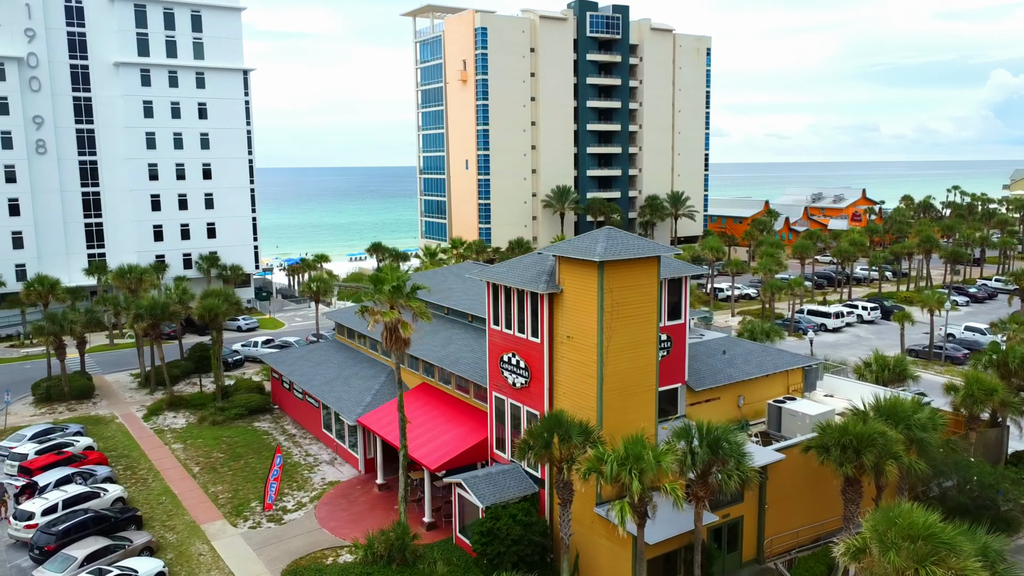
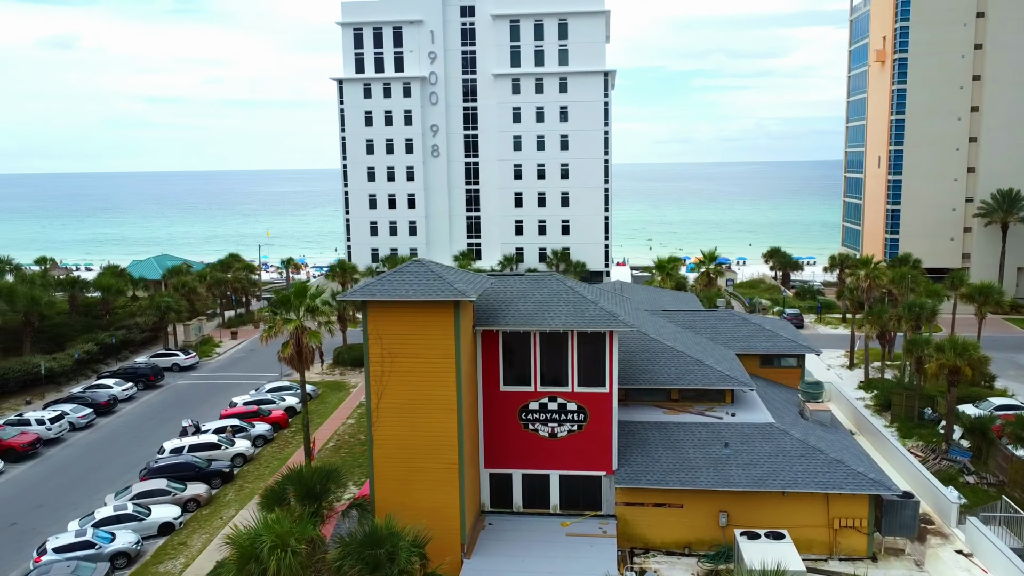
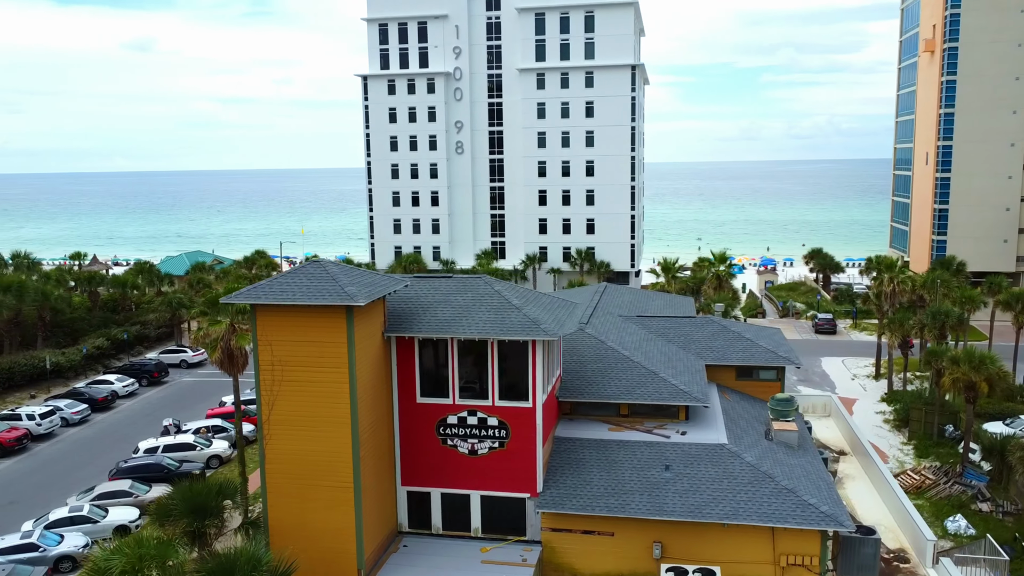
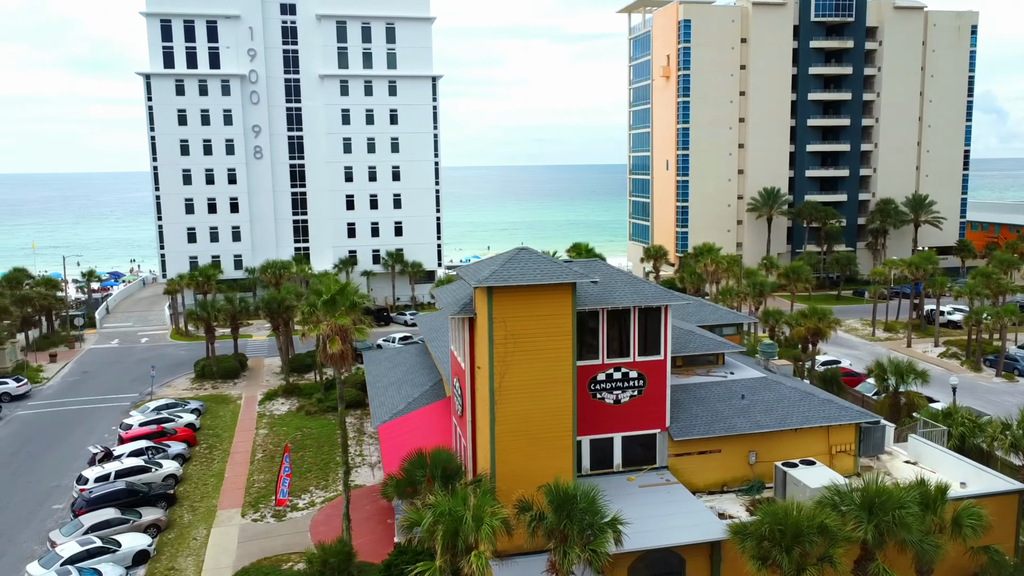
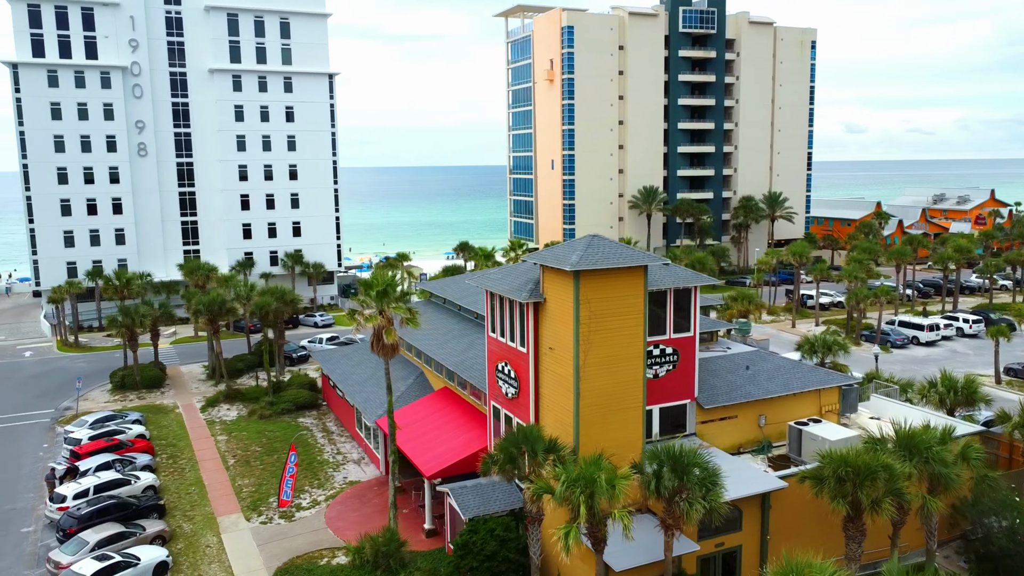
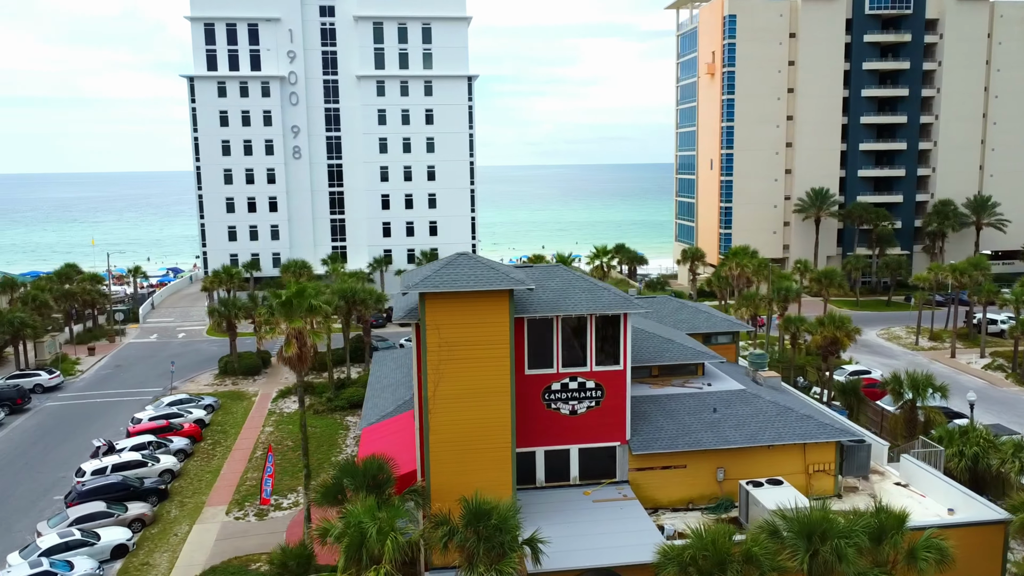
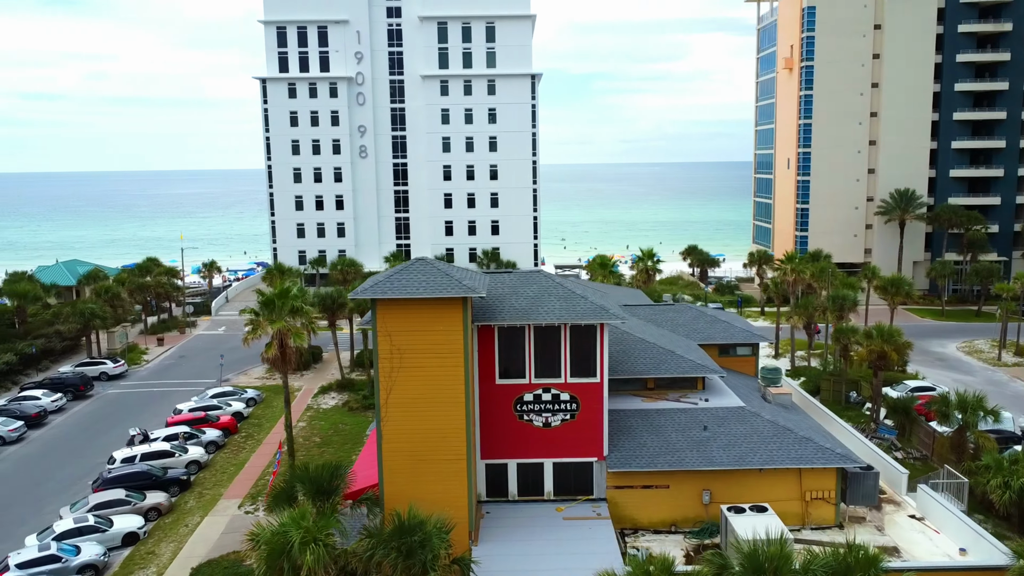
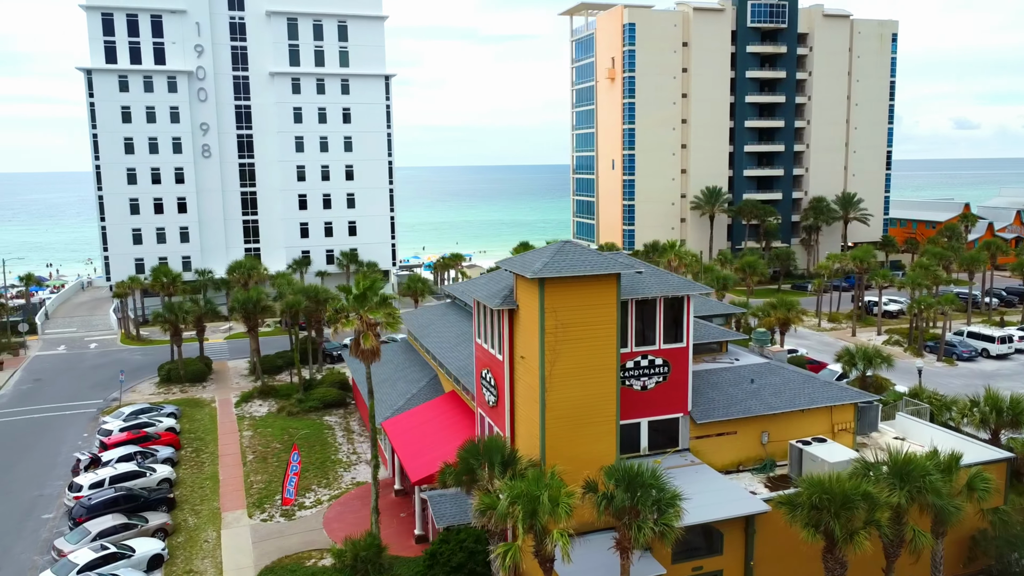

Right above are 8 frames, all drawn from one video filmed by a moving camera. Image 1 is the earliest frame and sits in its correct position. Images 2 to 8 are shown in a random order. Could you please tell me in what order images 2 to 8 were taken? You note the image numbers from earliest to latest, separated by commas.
5, 8, 4, 6, 7, 2, 3
